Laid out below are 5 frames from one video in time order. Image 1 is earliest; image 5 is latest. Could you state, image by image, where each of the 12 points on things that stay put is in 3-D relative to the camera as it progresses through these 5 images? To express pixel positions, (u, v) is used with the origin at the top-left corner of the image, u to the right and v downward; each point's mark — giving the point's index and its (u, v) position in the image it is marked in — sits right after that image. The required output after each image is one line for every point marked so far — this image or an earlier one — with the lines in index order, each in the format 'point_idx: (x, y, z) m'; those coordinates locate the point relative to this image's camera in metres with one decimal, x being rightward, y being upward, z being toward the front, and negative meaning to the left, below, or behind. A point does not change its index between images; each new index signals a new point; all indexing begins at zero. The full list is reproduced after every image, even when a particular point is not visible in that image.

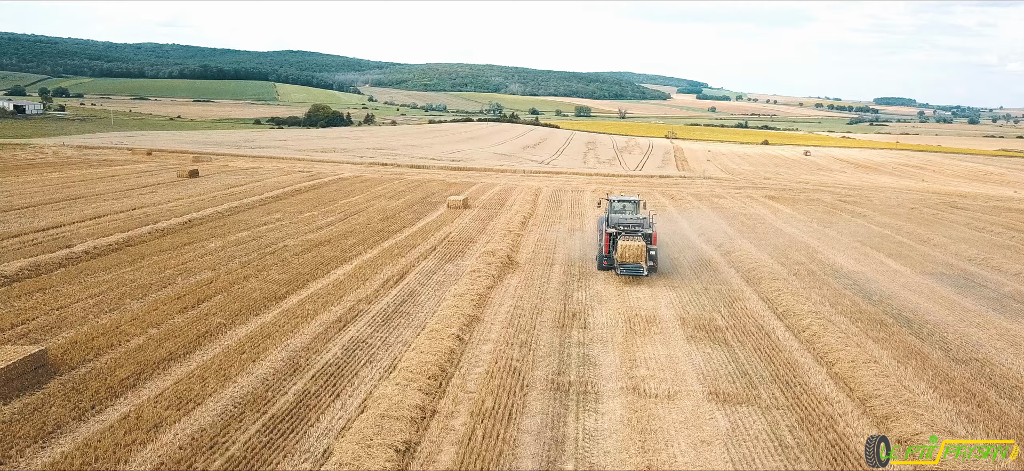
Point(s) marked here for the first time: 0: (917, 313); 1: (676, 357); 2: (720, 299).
0: (+5.5, -1.1, +11.2) m
1: (+1.8, -1.3, +8.9) m
2: (+3.0, -0.9, +11.7) m
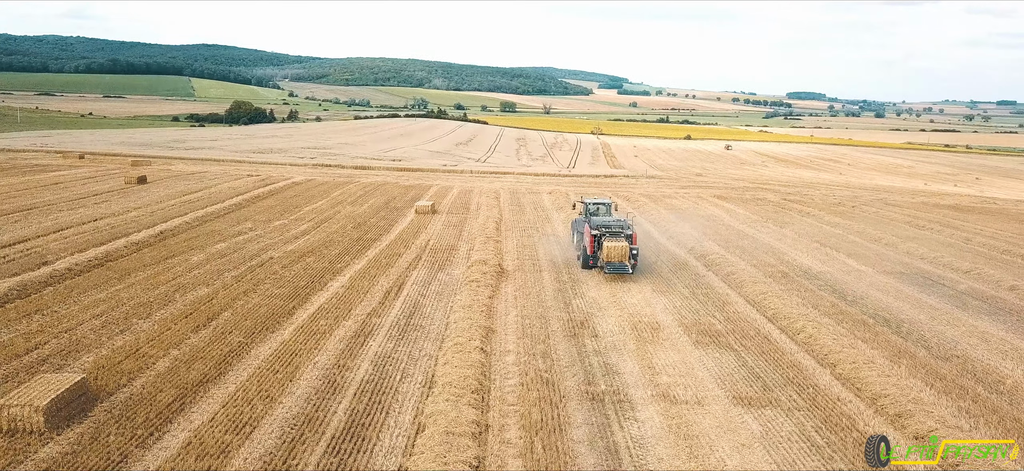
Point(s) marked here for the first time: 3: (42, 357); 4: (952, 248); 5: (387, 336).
0: (+5.5, -1.1, +12.0) m
1: (+2.1, -1.5, +9.5) m
2: (+3.0, -1.0, +12.3) m
3: (-5.2, -1.3, +9.0) m
4: (+9.5, -0.3, +17.8) m
5: (-1.5, -1.2, +10.2) m
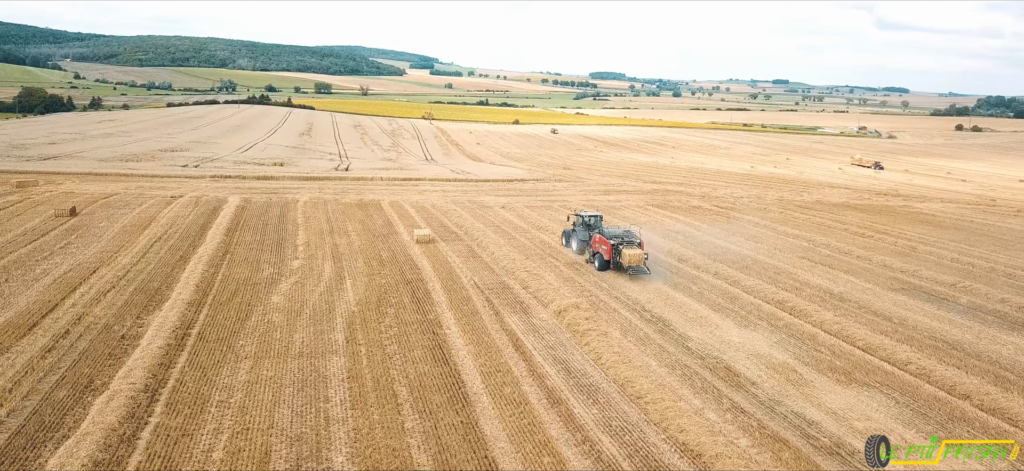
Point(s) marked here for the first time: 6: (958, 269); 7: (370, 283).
0: (+7.4, -1.7, +14.1) m
1: (+4.6, -2.2, +10.9) m
2: (+4.8, -1.7, +13.8) m
3: (-2.4, -2.4, +8.8) m
4: (+10.0, -0.5, +20.6) m
5: (+0.9, -2.2, +10.8) m
6: (+10.4, -0.8, +19.2) m
7: (-2.9, -1.0, +16.8) m
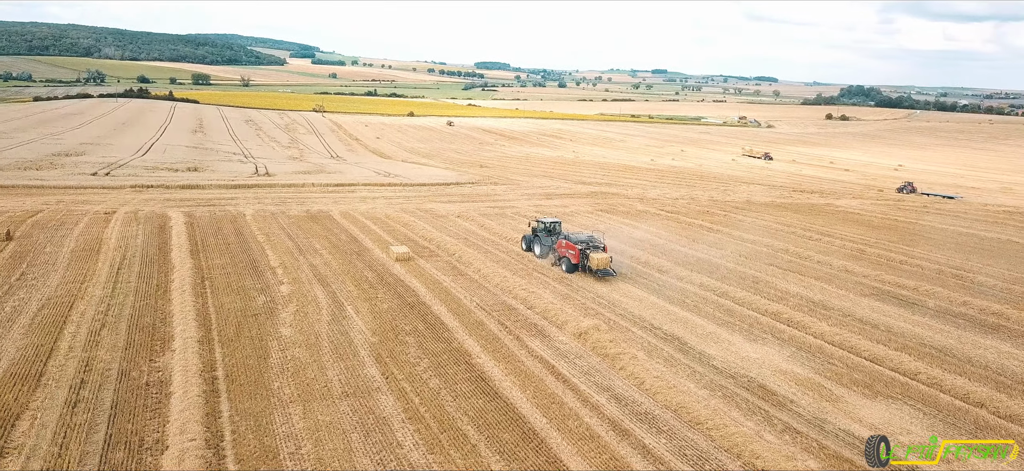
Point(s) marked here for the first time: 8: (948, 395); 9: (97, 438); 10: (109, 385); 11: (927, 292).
0: (+7.8, -2.0, +15.3) m
1: (+5.4, -2.6, +11.7) m
2: (+5.3, -2.0, +14.7) m
3: (-1.2, -3.0, +8.8) m
4: (+9.4, -0.7, +22.0) m
5: (+1.8, -2.6, +11.1) m
6: (+10.0, -0.9, +20.8) m
7: (-2.8, -1.5, +16.6) m
8: (+6.7, -2.4, +12.6) m
9: (-5.3, -2.6, +10.5) m
10: (-6.1, -2.2, +12.3) m
11: (+9.4, -1.3, +18.7) m
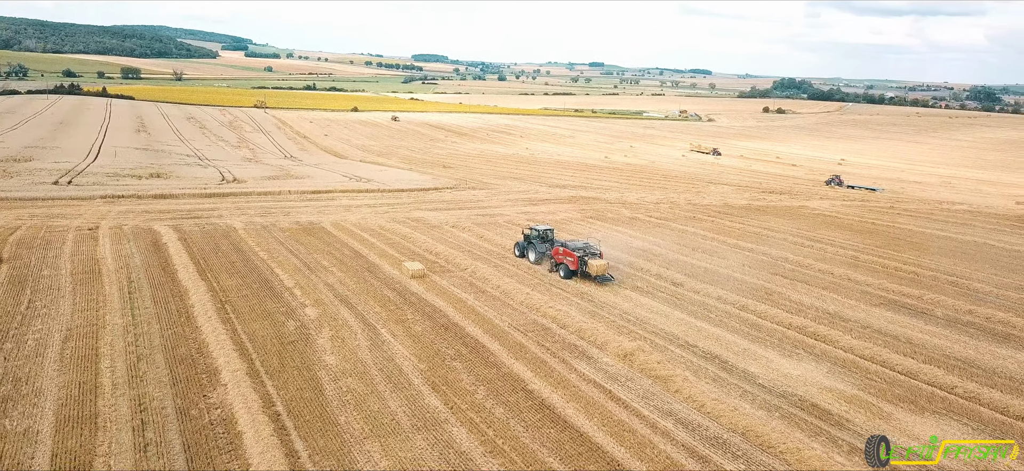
0: (+8.5, -2.3, +16.0) m
1: (+6.5, -3.0, +12.3) m
2: (+6.1, -2.4, +15.2) m
3: (+0.1, -3.5, +8.9) m
4: (+9.7, -0.9, +22.9) m
5: (+2.9, -3.1, +11.4) m
6: (+10.4, -1.1, +21.6) m
7: (-2.1, -1.9, +16.5) m
8: (+7.7, -2.8, +13.3) m
9: (-4.1, -3.1, +10.3) m
10: (-5.0, -2.7, +12.0) m
11: (+9.9, -1.5, +19.6) m
